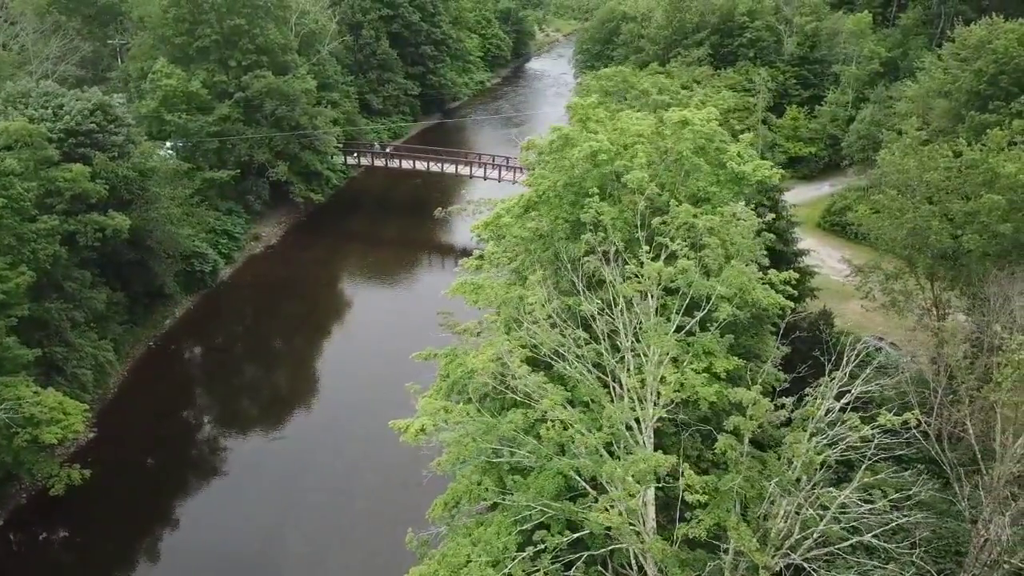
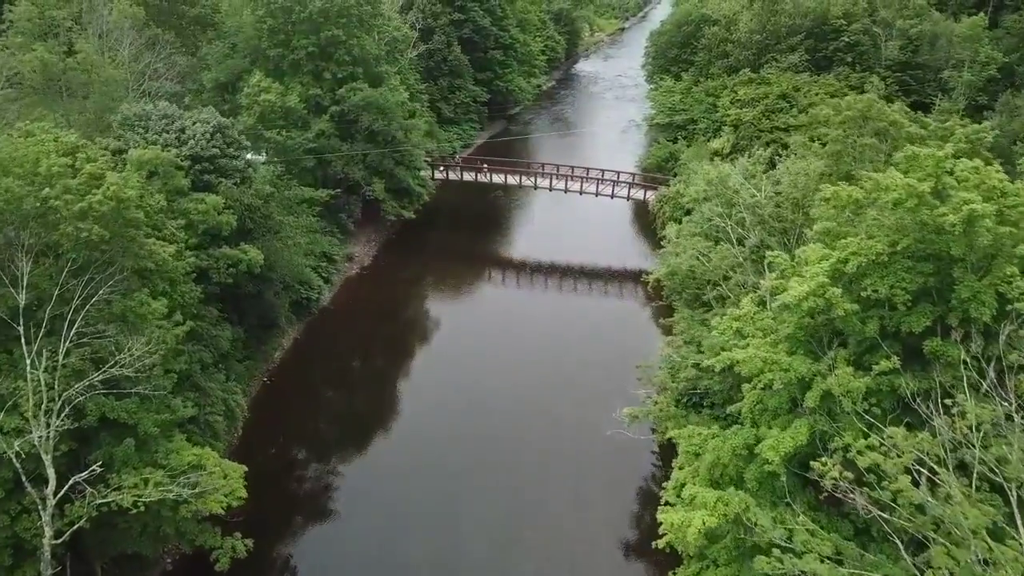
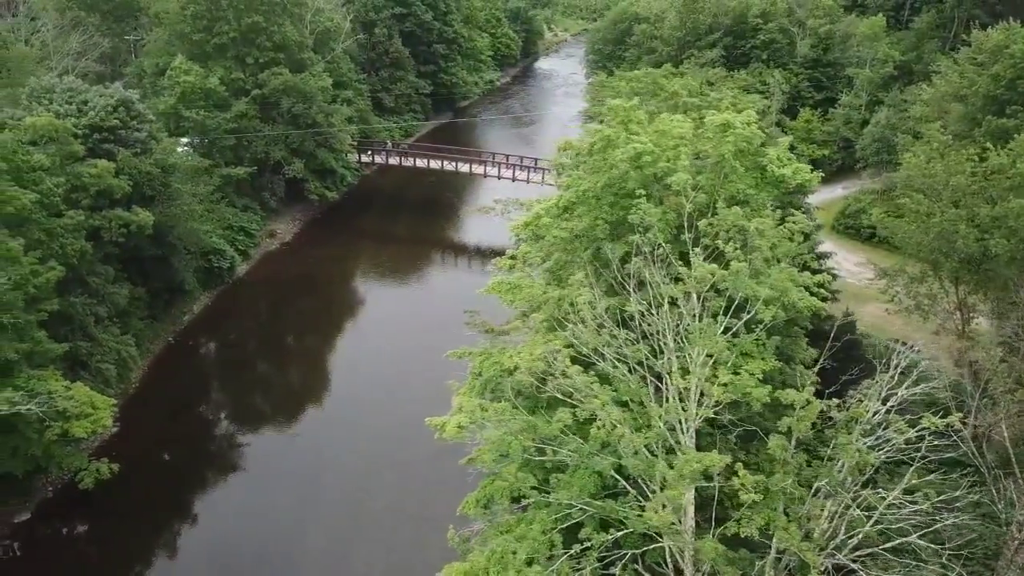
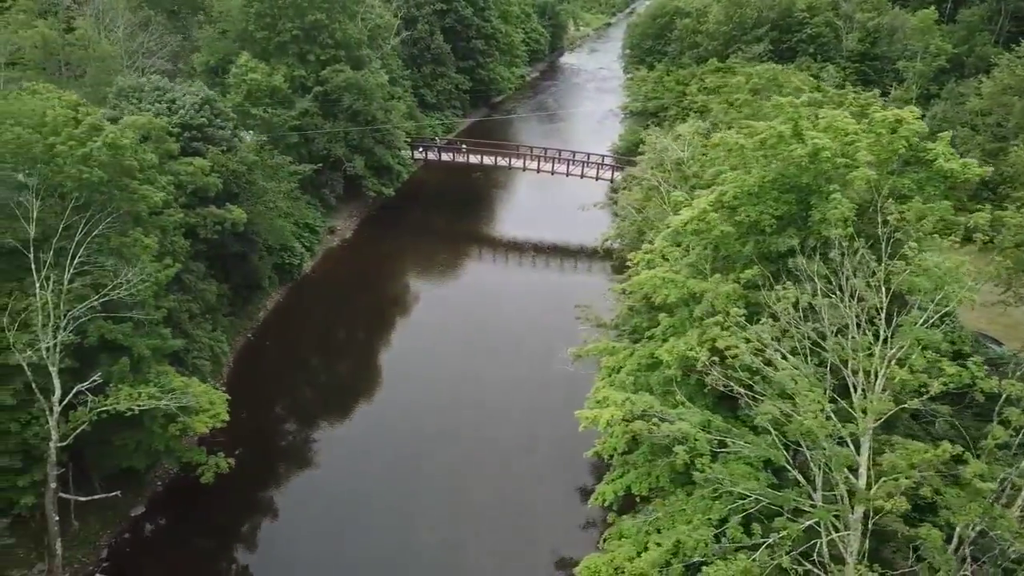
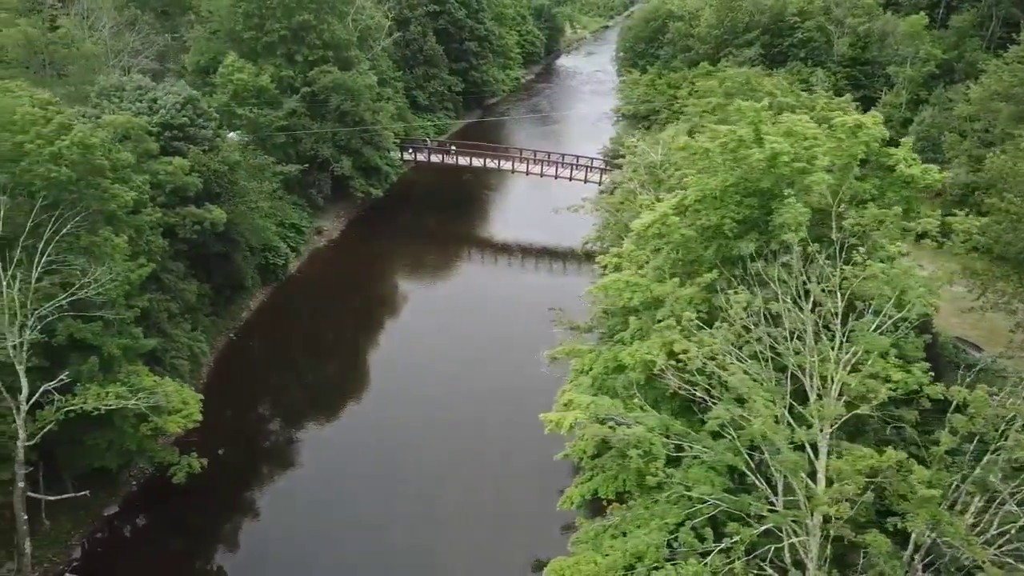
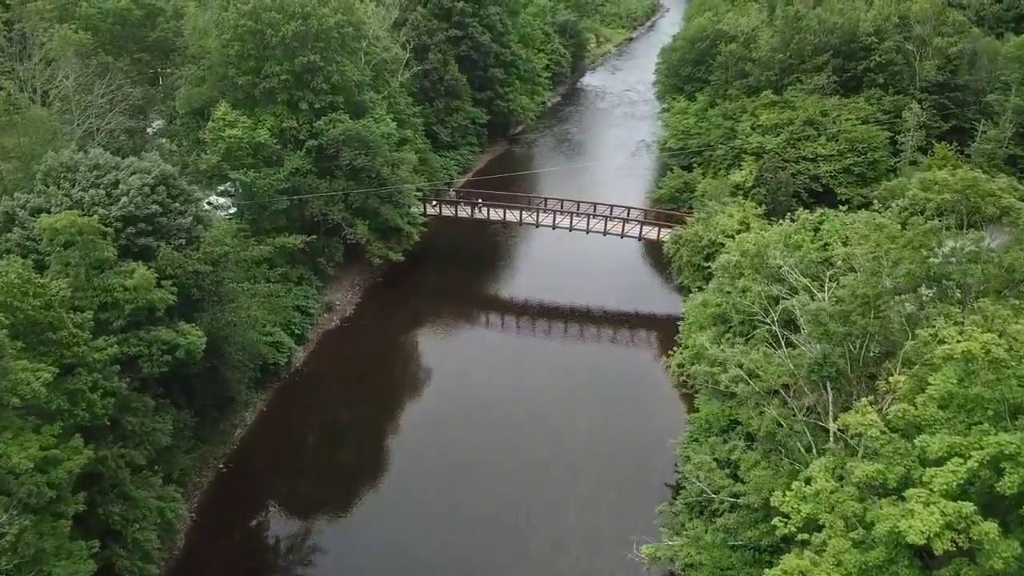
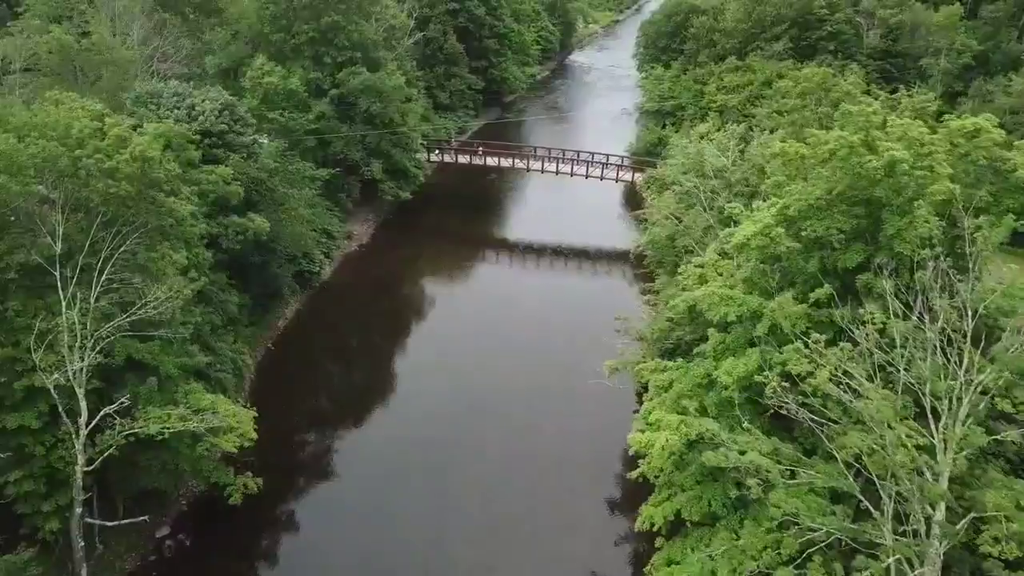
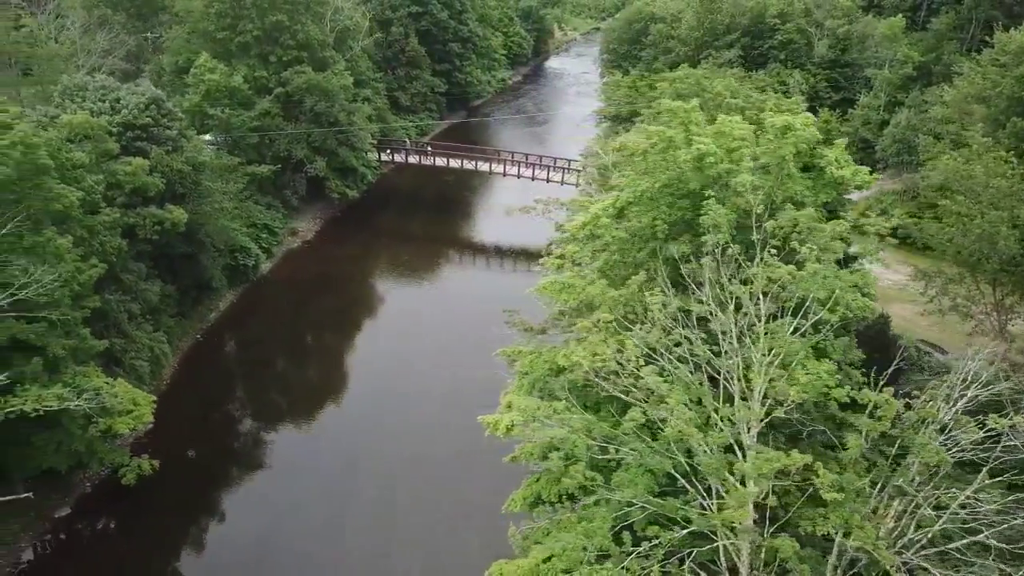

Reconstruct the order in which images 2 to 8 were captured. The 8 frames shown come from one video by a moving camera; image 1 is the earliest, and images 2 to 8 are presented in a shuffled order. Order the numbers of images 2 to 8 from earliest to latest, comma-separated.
3, 8, 5, 4, 7, 2, 6
